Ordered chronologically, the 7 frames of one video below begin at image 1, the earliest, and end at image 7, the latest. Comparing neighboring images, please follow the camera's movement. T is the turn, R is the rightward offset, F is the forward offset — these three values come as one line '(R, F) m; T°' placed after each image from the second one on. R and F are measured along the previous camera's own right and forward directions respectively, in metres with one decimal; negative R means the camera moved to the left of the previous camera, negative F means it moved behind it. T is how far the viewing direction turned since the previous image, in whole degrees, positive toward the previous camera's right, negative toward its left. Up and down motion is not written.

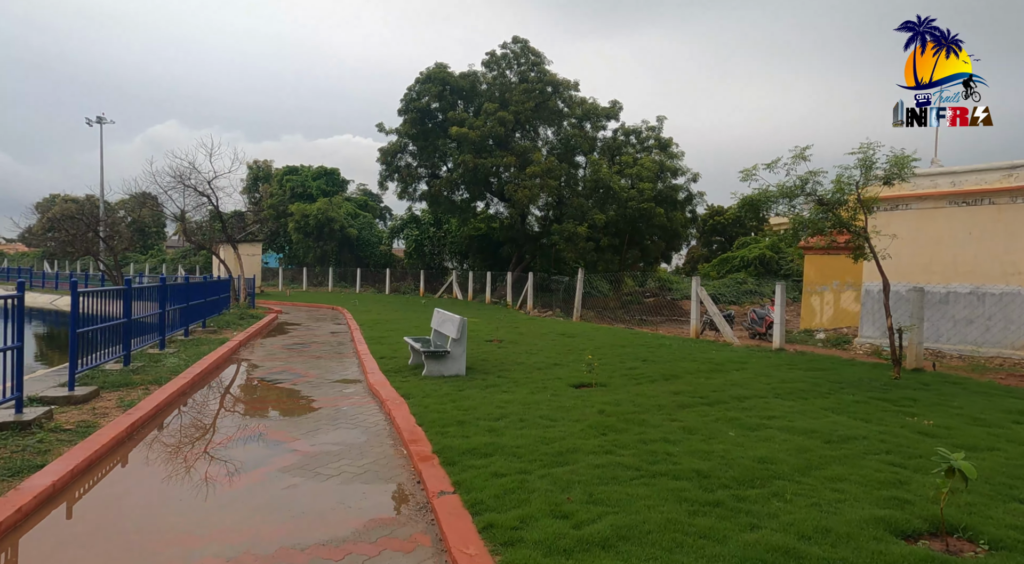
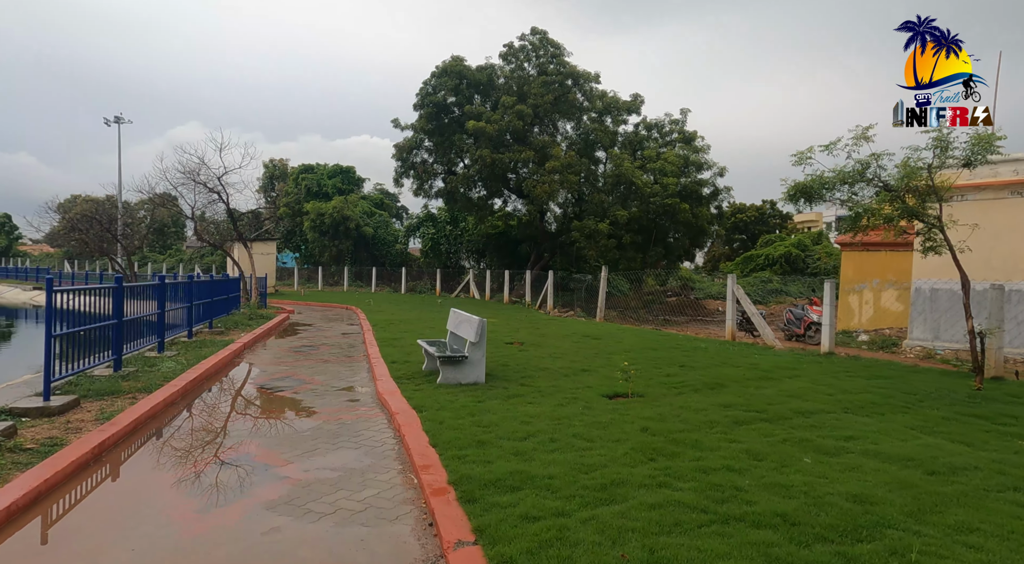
(-0.1, +0.8) m; -2°
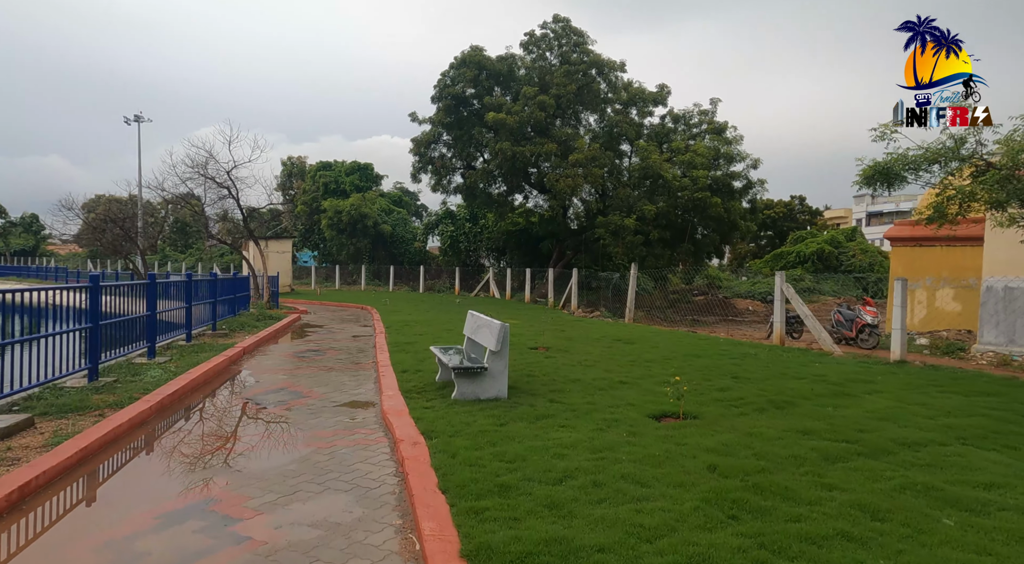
(-0.1, +1.0) m; -2°
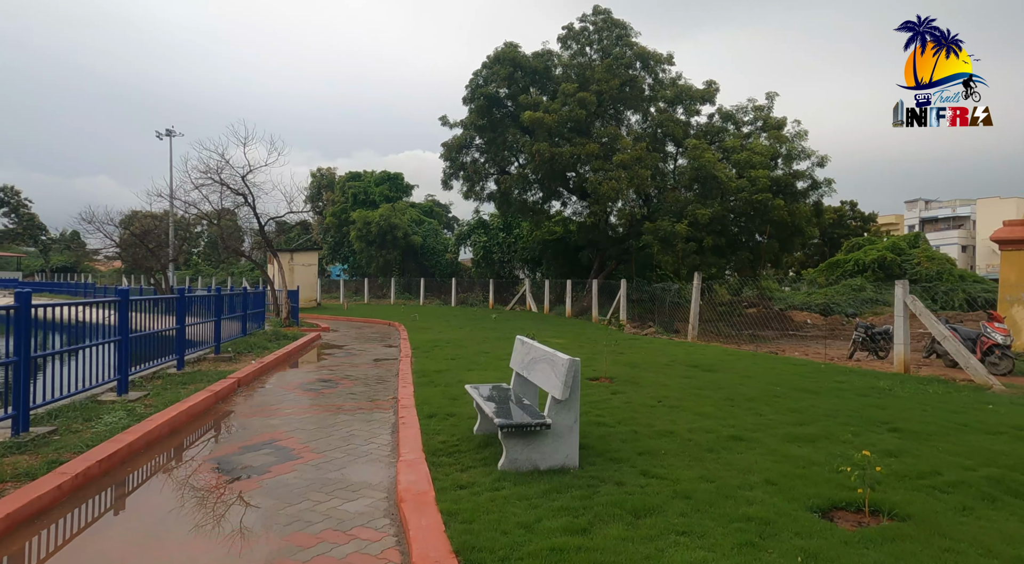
(-0.3, +1.9) m; -3°
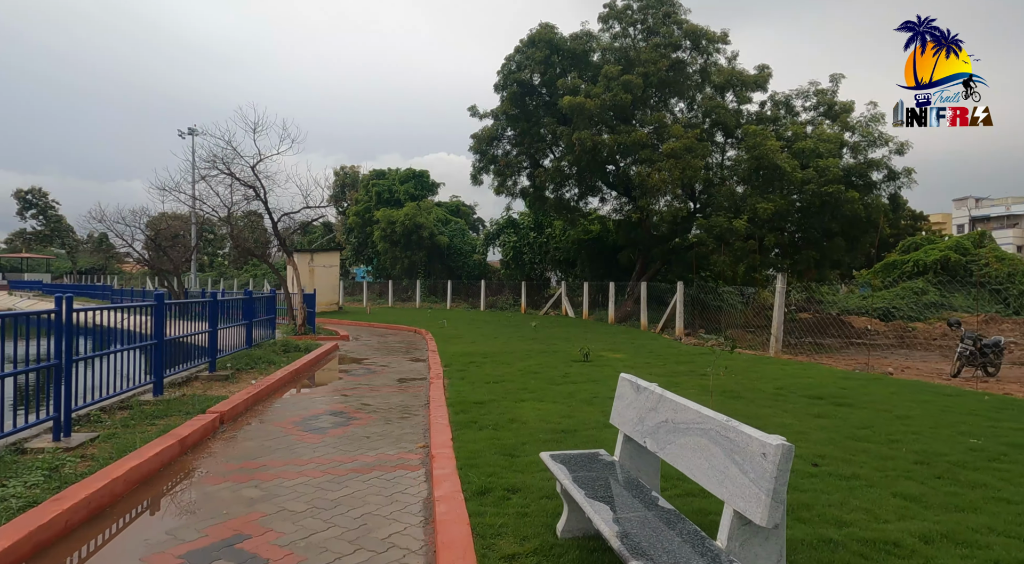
(-0.4, +2.0) m; -2°
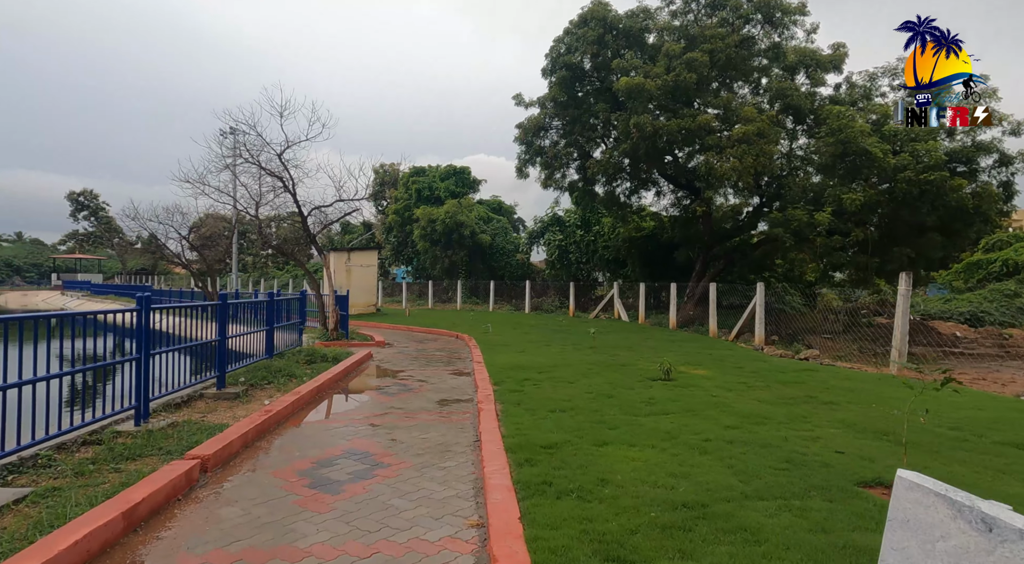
(-0.3, +1.8) m; -4°
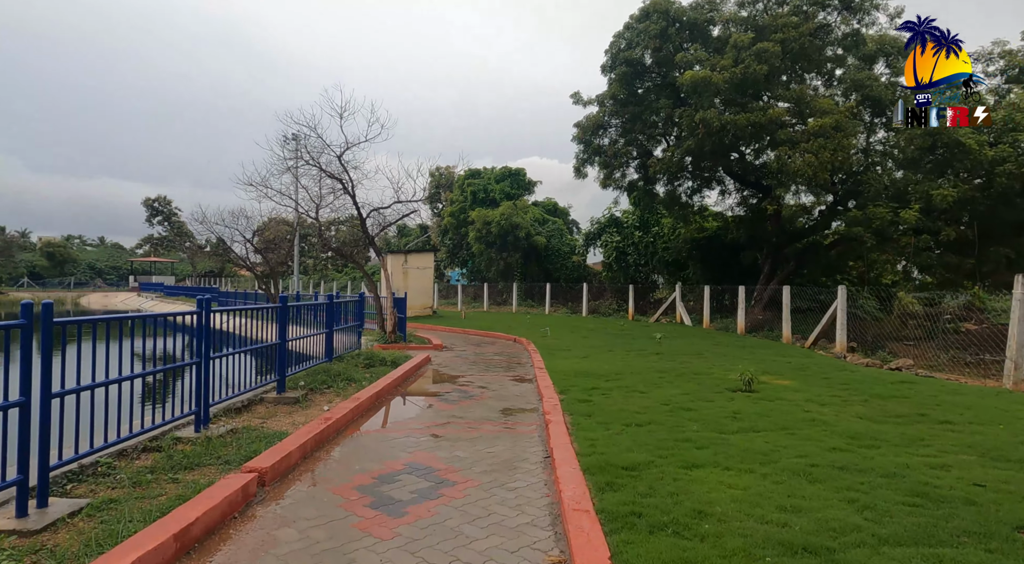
(-0.2, +0.4) m; -5°
